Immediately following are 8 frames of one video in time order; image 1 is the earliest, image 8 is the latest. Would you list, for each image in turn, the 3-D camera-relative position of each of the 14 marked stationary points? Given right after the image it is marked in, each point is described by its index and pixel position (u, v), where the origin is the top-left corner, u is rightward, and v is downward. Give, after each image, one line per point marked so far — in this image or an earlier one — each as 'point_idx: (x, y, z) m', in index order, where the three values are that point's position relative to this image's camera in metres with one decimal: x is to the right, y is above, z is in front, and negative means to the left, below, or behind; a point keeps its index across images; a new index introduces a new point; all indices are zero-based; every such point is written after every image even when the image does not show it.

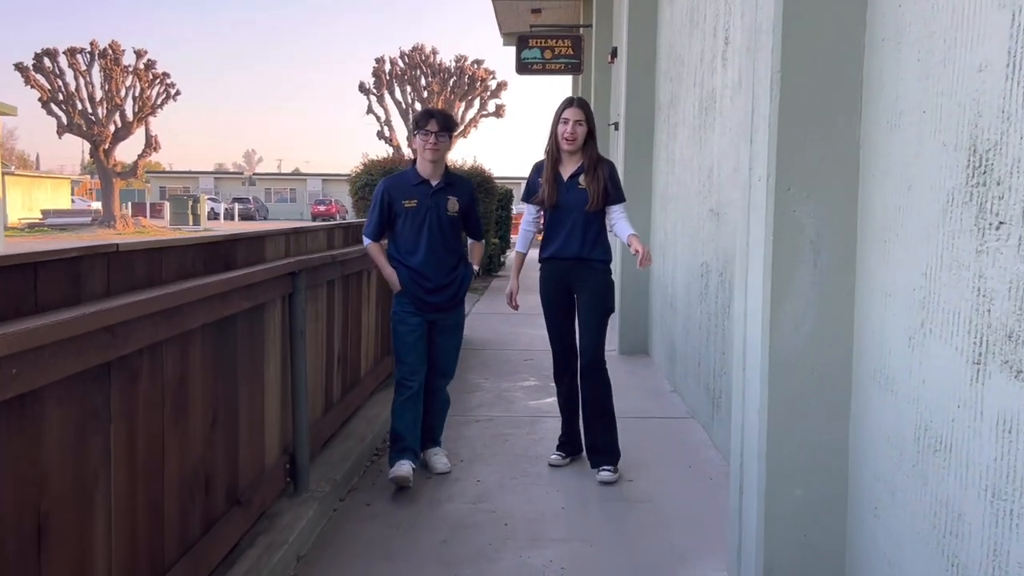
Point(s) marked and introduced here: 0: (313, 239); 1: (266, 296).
0: (-0.9, +0.2, +4.1) m
1: (-0.9, 0.0, +3.2) m
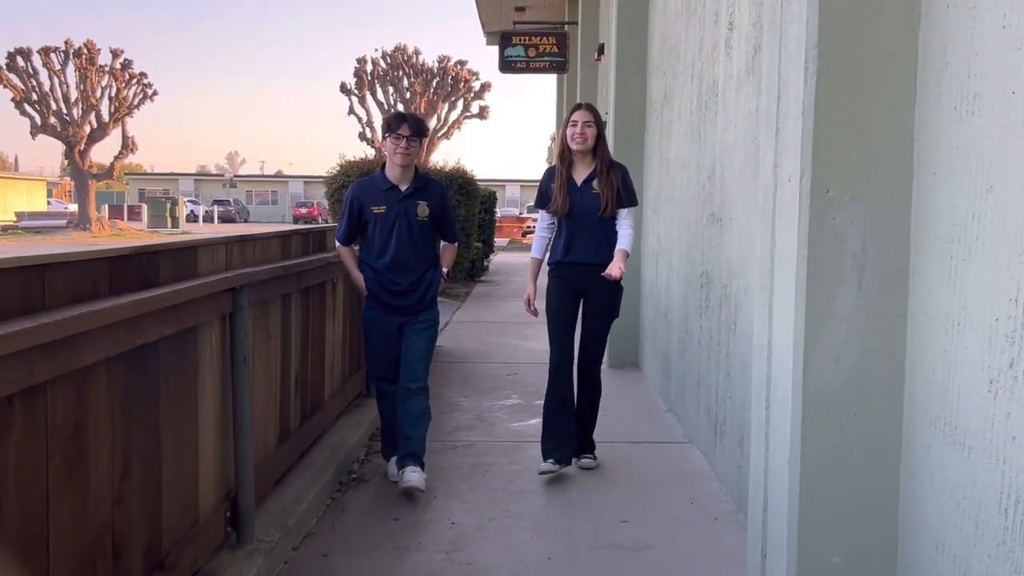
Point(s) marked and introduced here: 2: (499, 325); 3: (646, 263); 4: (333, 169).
0: (-1.0, +0.2, +3.6) m
1: (-1.0, -0.1, +2.7) m
2: (-0.1, -0.4, +9.6) m
3: (+1.0, +0.2, +6.7) m
4: (-2.4, +1.7, +12.5) m
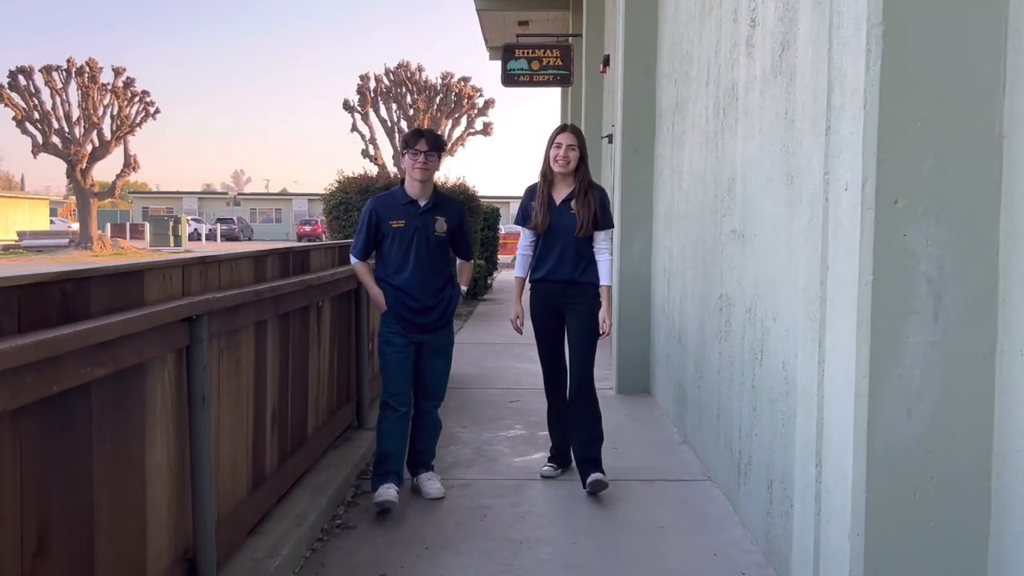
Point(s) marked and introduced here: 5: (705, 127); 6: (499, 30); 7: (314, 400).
0: (-1.0, +0.1, +3.2) m
1: (-1.0, -0.2, +2.3) m
2: (-0.1, -0.6, +9.2) m
3: (+1.0, 0.0, +6.3) m
4: (-2.4, +1.4, +12.1) m
5: (+1.0, +0.8, +4.7) m
6: (-0.2, +5.1, +17.5) m
7: (-1.0, -0.6, +4.4) m
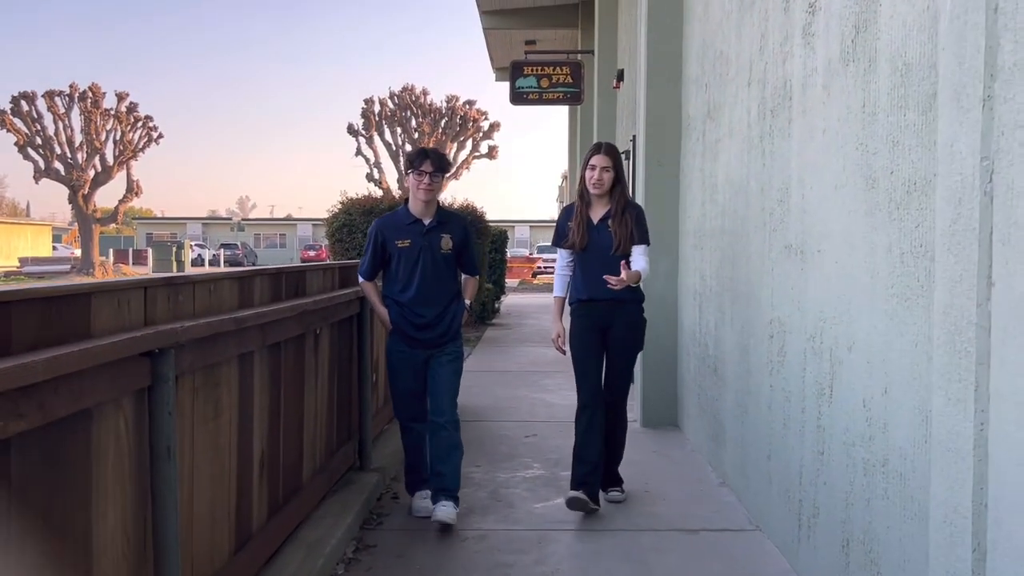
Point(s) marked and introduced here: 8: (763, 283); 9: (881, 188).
0: (-0.9, 0.0, +2.7) m
1: (-0.9, -0.2, +1.8) m
2: (0.0, -0.8, +8.6) m
3: (+1.1, -0.1, +5.8) m
4: (-2.3, +1.1, +11.7) m
5: (+1.1, +0.7, +4.2) m
6: (-0.1, +4.6, +17.2) m
7: (-0.9, -0.7, +3.9) m
8: (+1.1, 0.0, +3.9) m
9: (+1.1, +0.3, +2.6) m
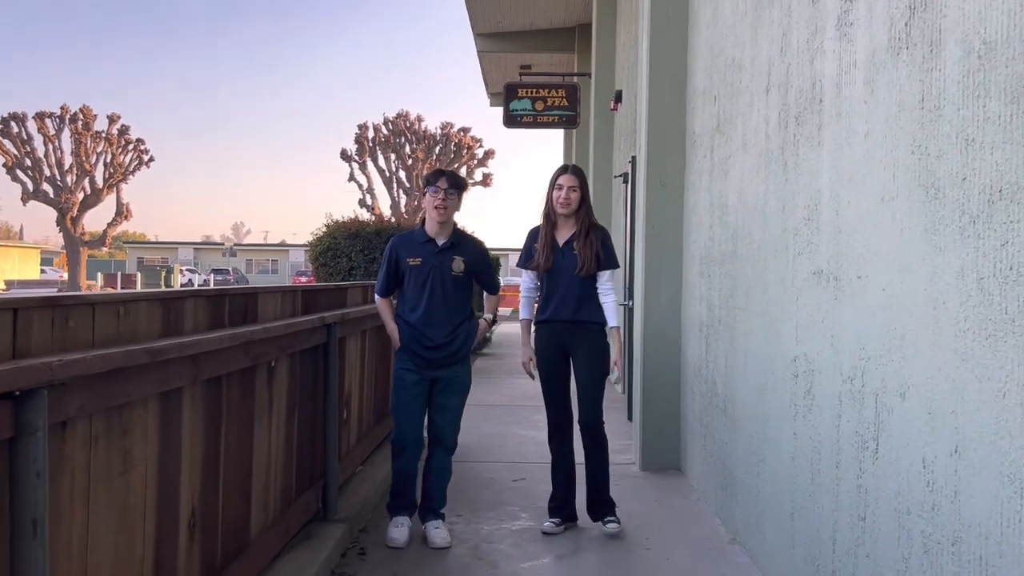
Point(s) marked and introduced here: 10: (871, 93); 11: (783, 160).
0: (-1.0, -0.1, +2.2) m
1: (-0.9, -0.3, +1.3) m
2: (-0.1, -1.1, +8.1) m
3: (+1.0, -0.3, +5.3) m
4: (-2.4, +0.7, +11.2) m
5: (+1.1, +0.6, +3.8) m
6: (-0.2, +4.1, +16.8) m
7: (-0.9, -0.8, +3.4) m
8: (+1.0, -0.1, +3.4) m
9: (+1.0, +0.2, +2.1) m
10: (+1.0, +0.6, +2.6) m
11: (+1.0, +0.5, +3.5) m
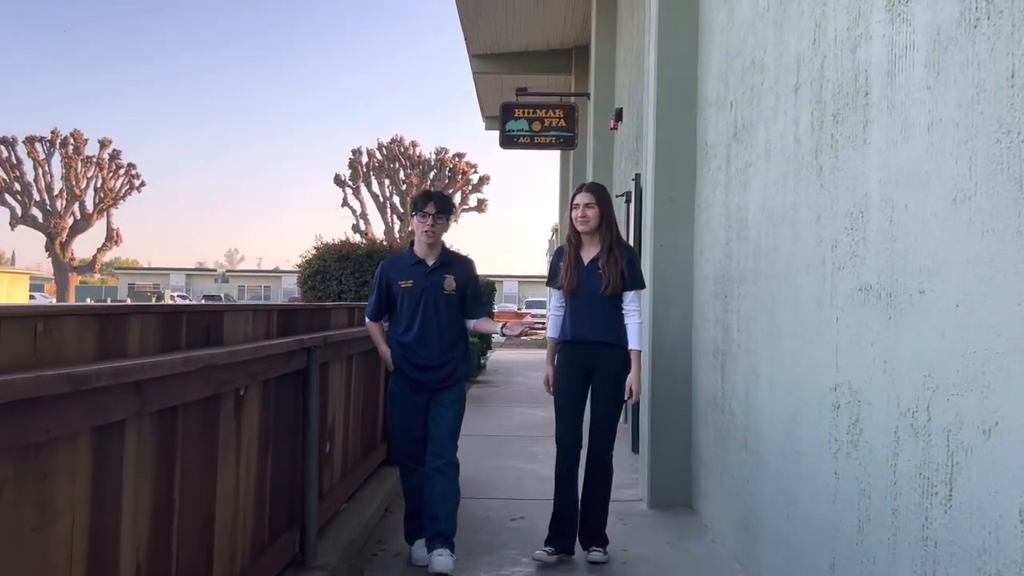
0: (-0.9, -0.1, +1.8) m
1: (-0.9, -0.3, +0.9) m
2: (-0.1, -1.3, +7.7) m
3: (+1.0, -0.4, +4.9) m
4: (-2.4, +0.4, +10.8) m
5: (+1.1, +0.5, +3.4) m
6: (-0.3, +3.6, +16.5) m
7: (-0.9, -0.8, +2.9) m
8: (+1.0, -0.2, +3.0) m
9: (+1.0, +0.2, +1.7) m
10: (+1.0, +0.5, +2.2) m
11: (+1.1, +0.4, +3.1) m
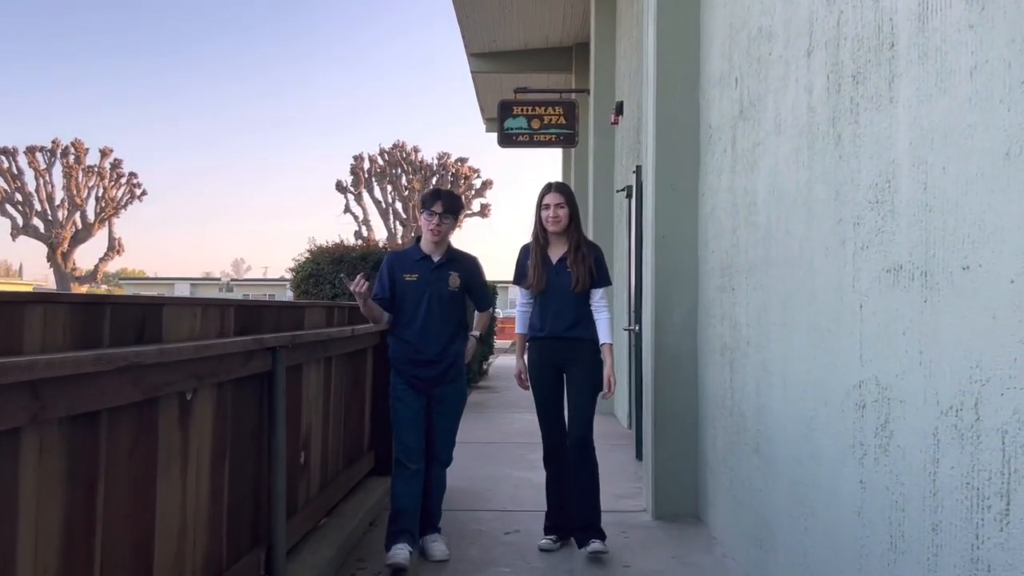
0: (-1.0, -0.1, +1.5) m
1: (-1.0, -0.2, +0.6) m
2: (-0.1, -1.3, +7.3) m
3: (+1.0, -0.4, +4.5) m
4: (-2.4, +0.4, +10.5) m
5: (+1.0, +0.6, +3.1) m
6: (-0.3, +3.5, +16.2) m
7: (-1.0, -0.8, +2.6) m
8: (+1.0, -0.1, +2.7) m
9: (+1.0, +0.2, +1.4) m
10: (+1.0, +0.6, +1.9) m
11: (+1.0, +0.5, +2.8) m
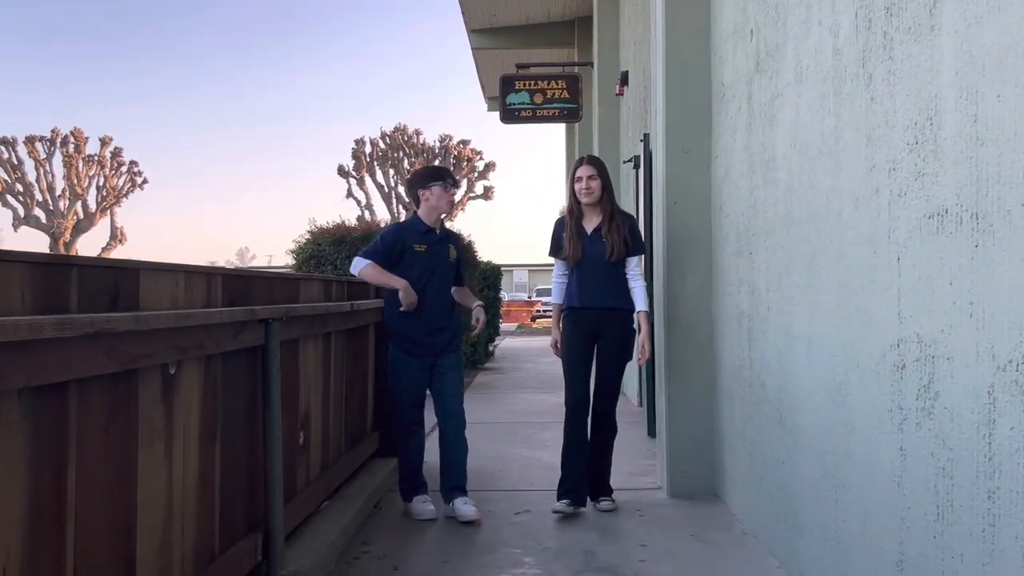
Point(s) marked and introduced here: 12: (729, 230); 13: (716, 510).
0: (-1.0, 0.0, +1.3) m
1: (-1.0, -0.2, +0.4) m
2: (-0.1, -1.1, +7.1) m
3: (+1.0, -0.2, +4.3) m
4: (-2.4, +0.6, +10.3) m
5: (+1.0, +0.7, +2.8) m
6: (-0.3, +3.9, +16.0) m
7: (-0.9, -0.7, +2.4) m
8: (+1.0, 0.0, +2.5) m
9: (+1.0, +0.3, +1.1) m
10: (+1.0, +0.7, +1.6) m
11: (+1.0, +0.6, +2.5) m
12: (+1.0, +0.3, +4.2) m
13: (+1.0, -1.1, +4.4) m
